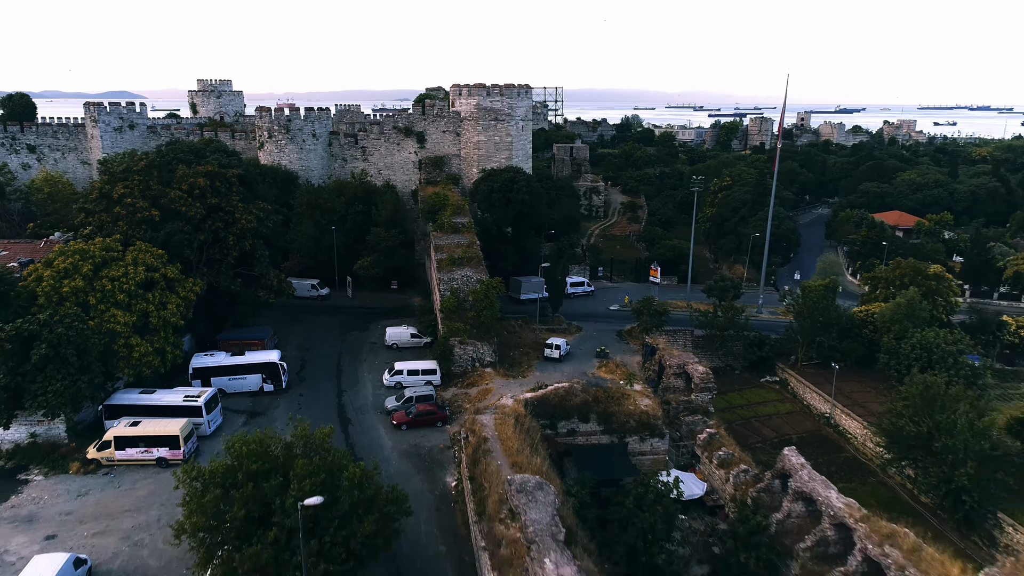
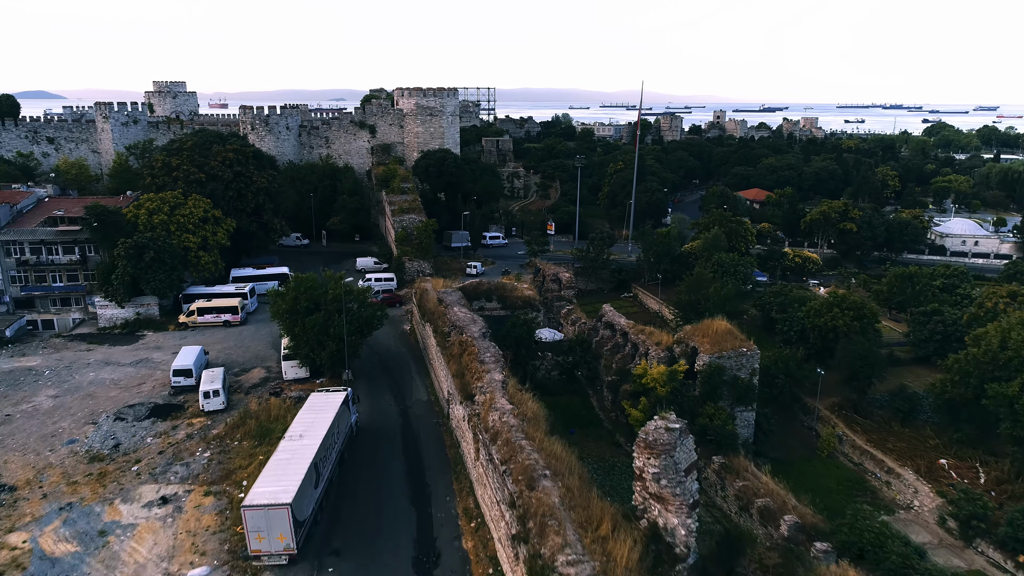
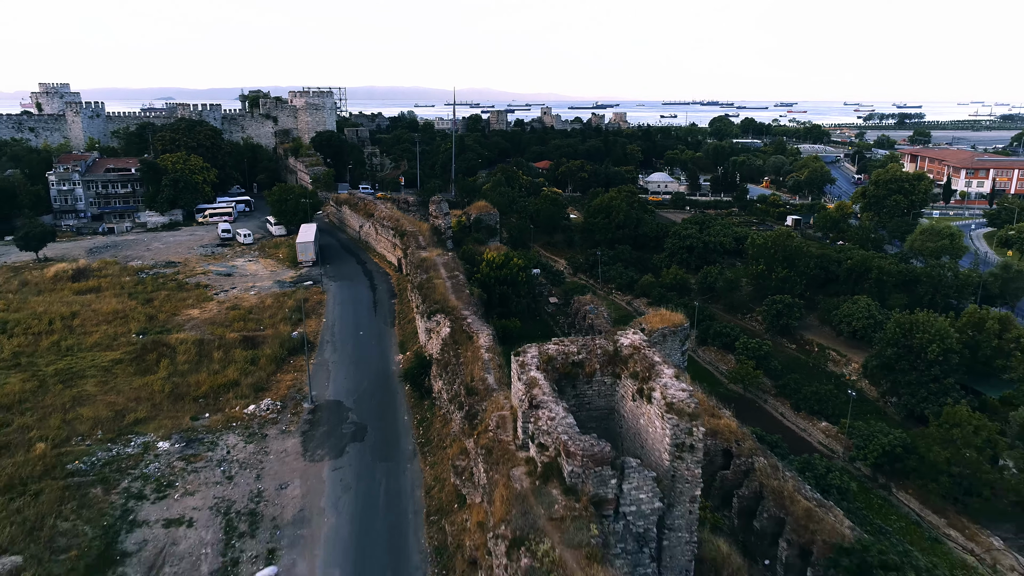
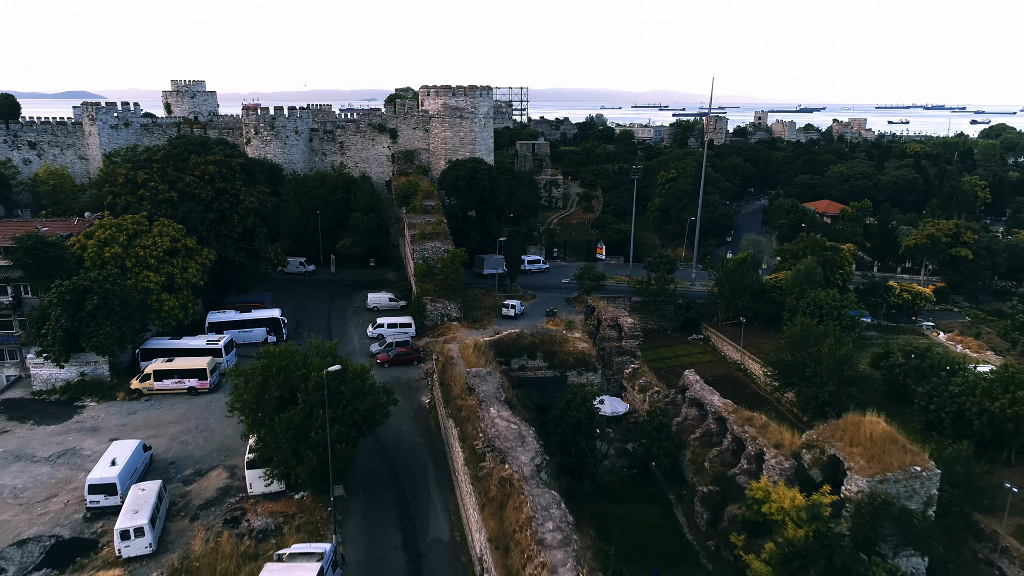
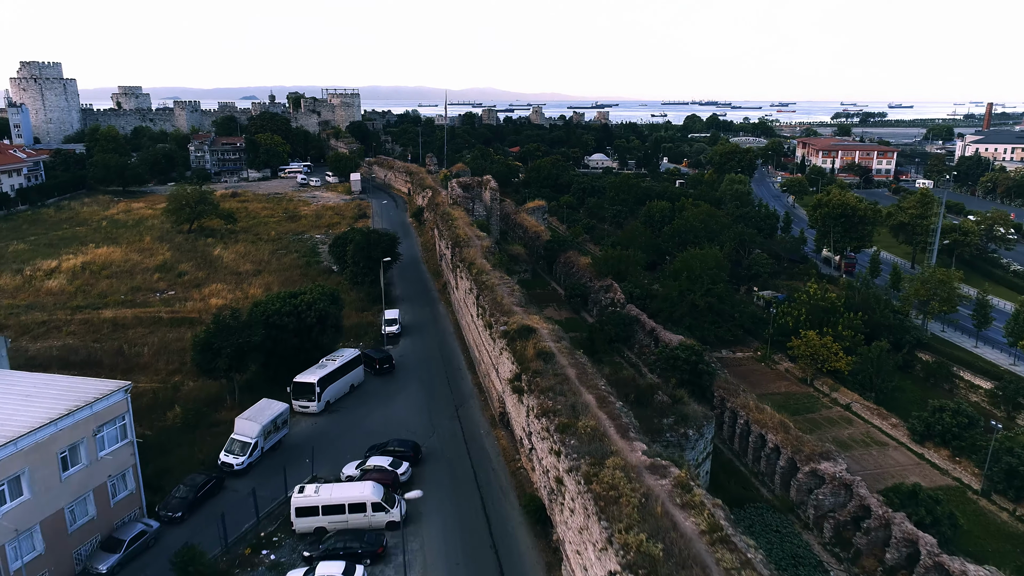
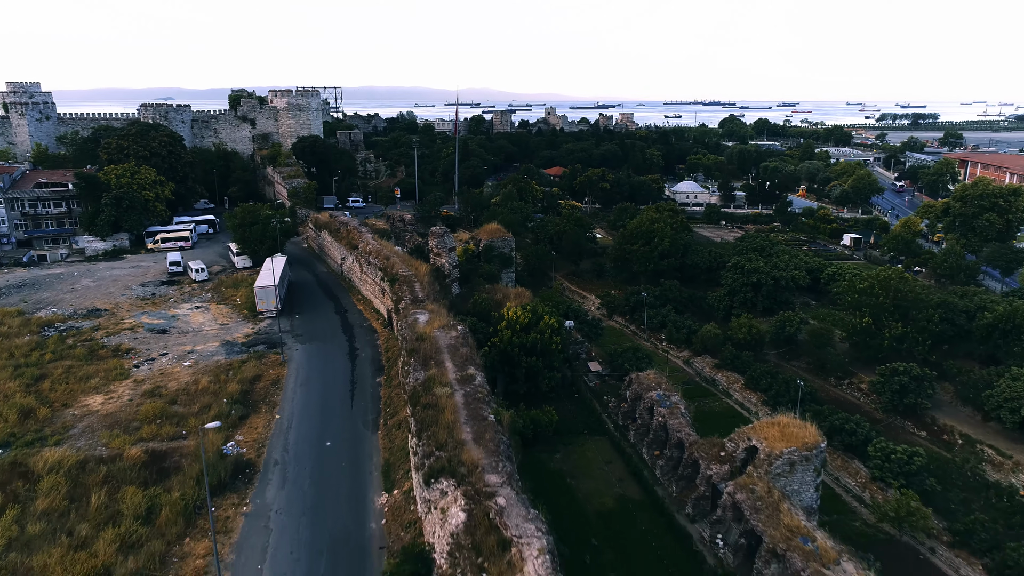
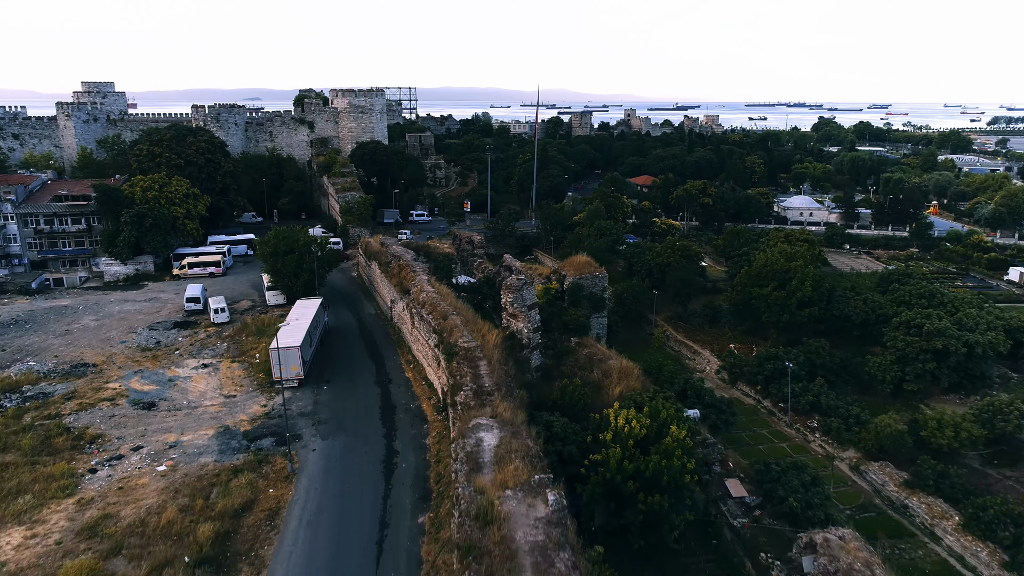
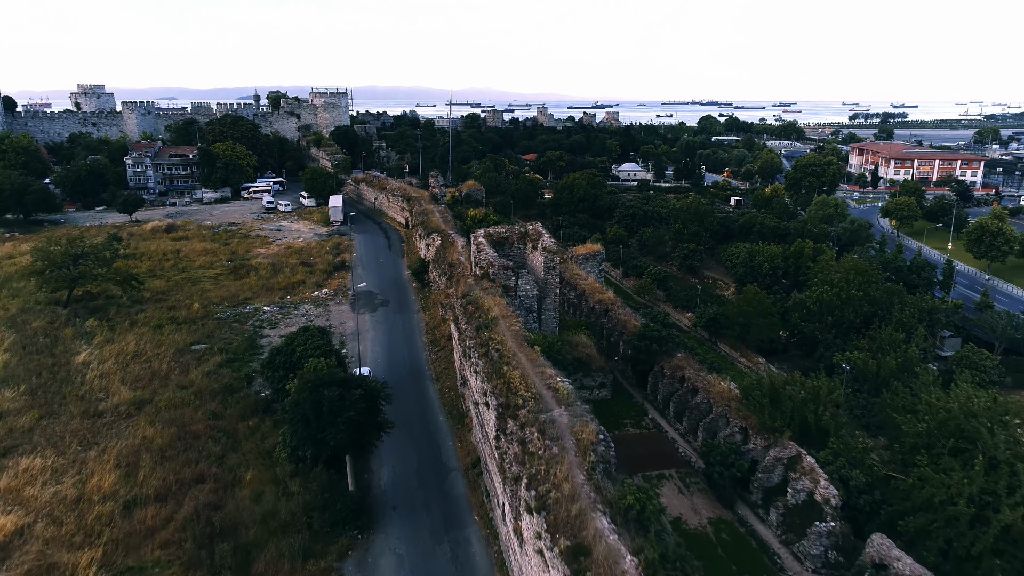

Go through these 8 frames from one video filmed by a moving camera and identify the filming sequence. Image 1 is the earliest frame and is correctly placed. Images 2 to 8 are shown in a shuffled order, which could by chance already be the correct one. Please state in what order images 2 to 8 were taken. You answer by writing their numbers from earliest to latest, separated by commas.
4, 2, 7, 6, 3, 8, 5
